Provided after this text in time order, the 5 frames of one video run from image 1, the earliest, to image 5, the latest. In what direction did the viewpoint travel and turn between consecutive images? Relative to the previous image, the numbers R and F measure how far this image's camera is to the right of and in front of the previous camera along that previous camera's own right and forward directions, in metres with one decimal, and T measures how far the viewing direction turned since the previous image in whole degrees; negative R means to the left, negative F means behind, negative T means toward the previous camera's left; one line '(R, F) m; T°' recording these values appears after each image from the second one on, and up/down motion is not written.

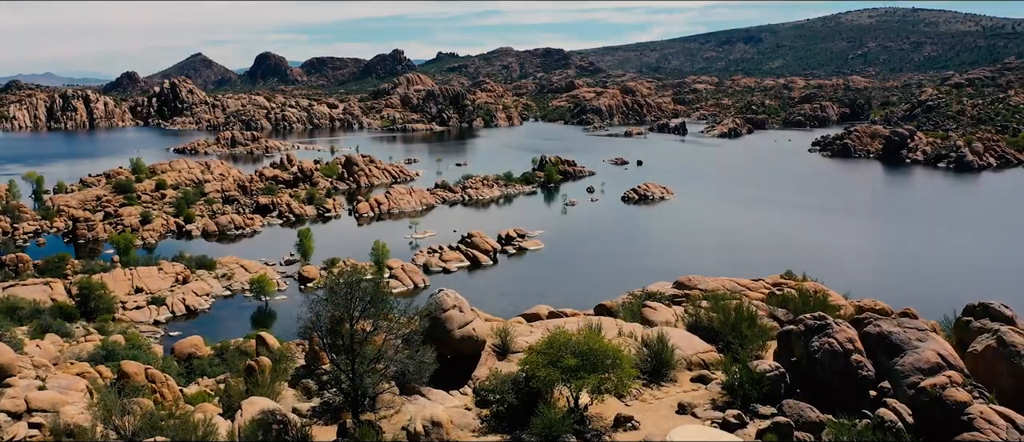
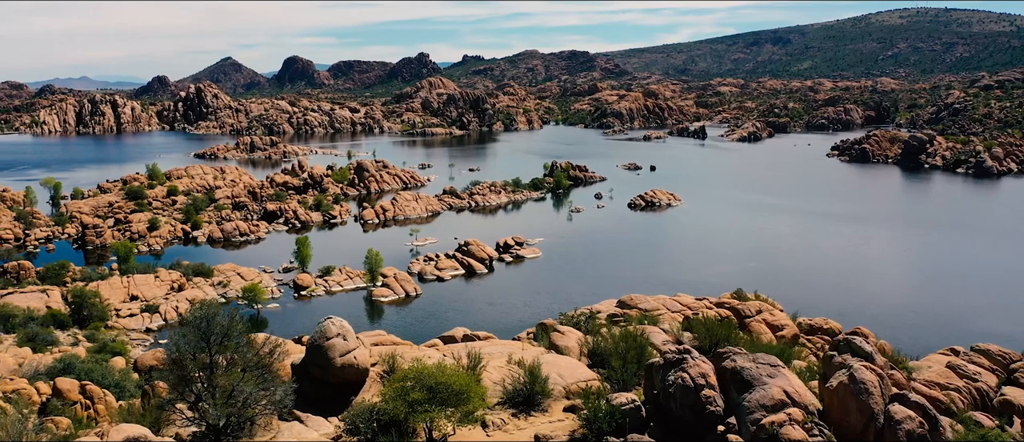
(+2.0, -0.2) m; -1°
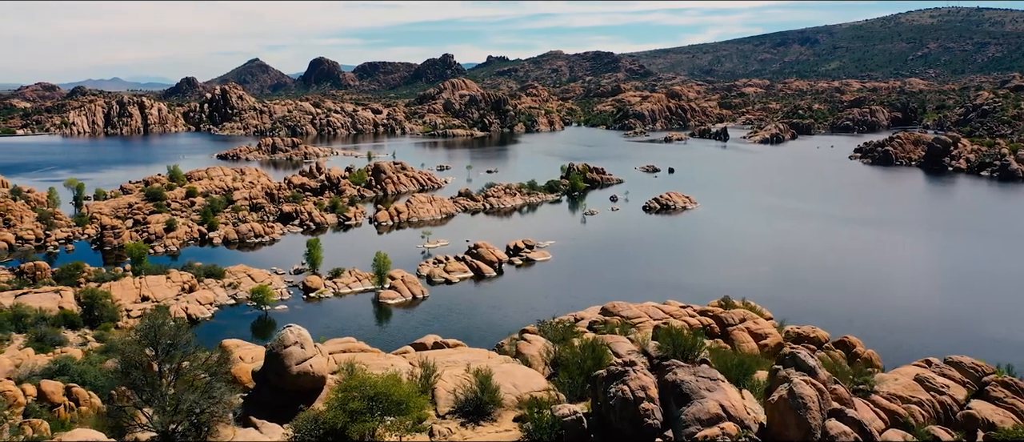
(+1.0, -0.1) m; -2°
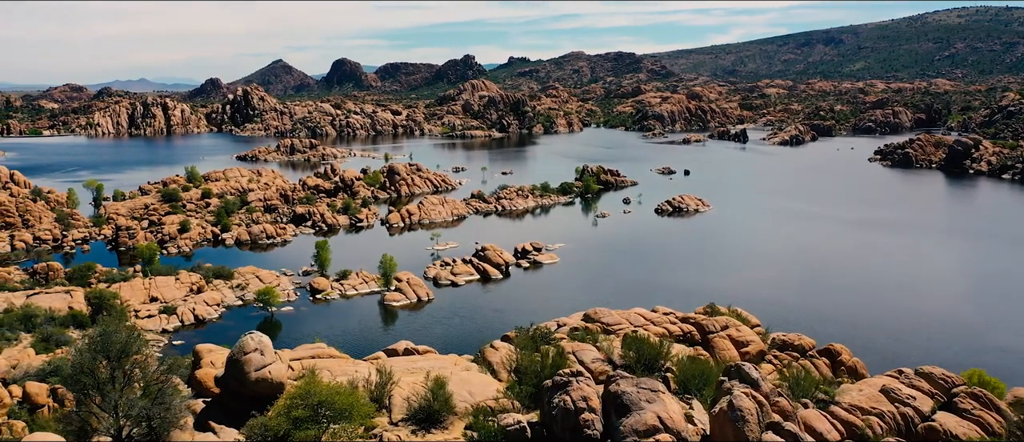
(+0.9, -0.1) m; -1°
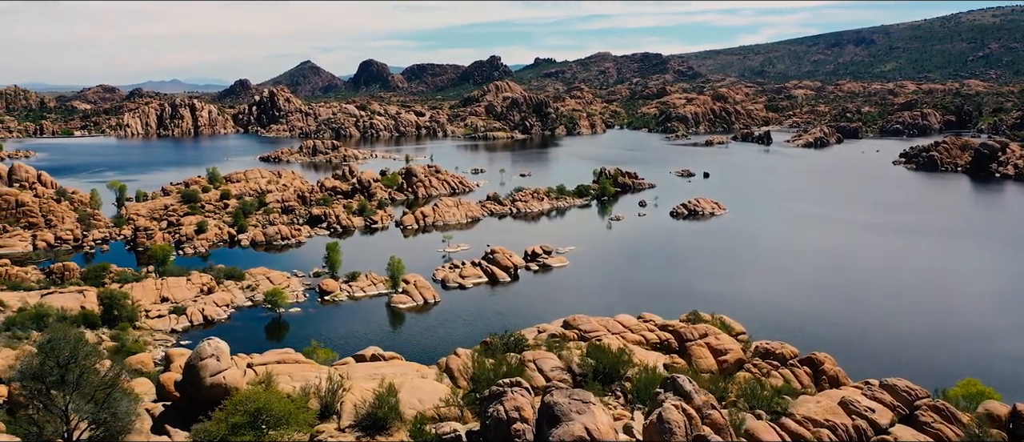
(+1.1, -0.1) m; -2°
